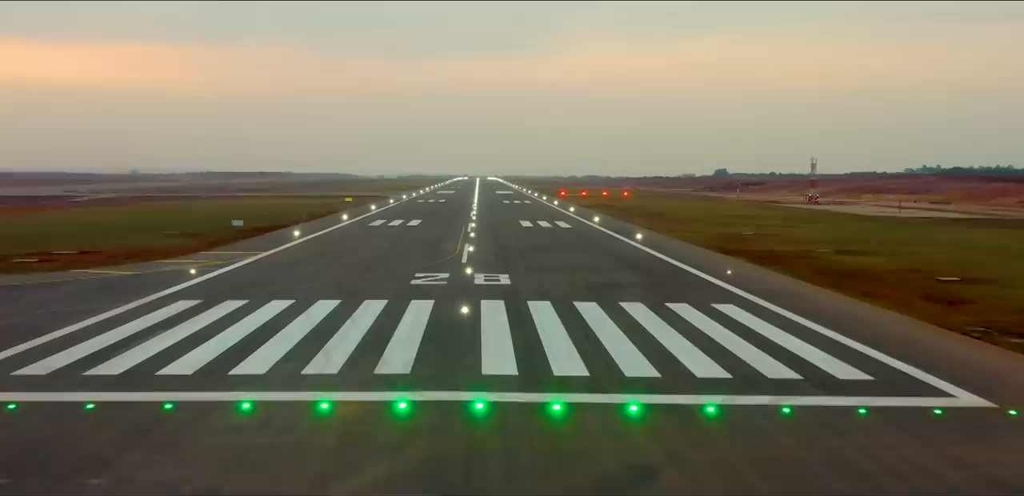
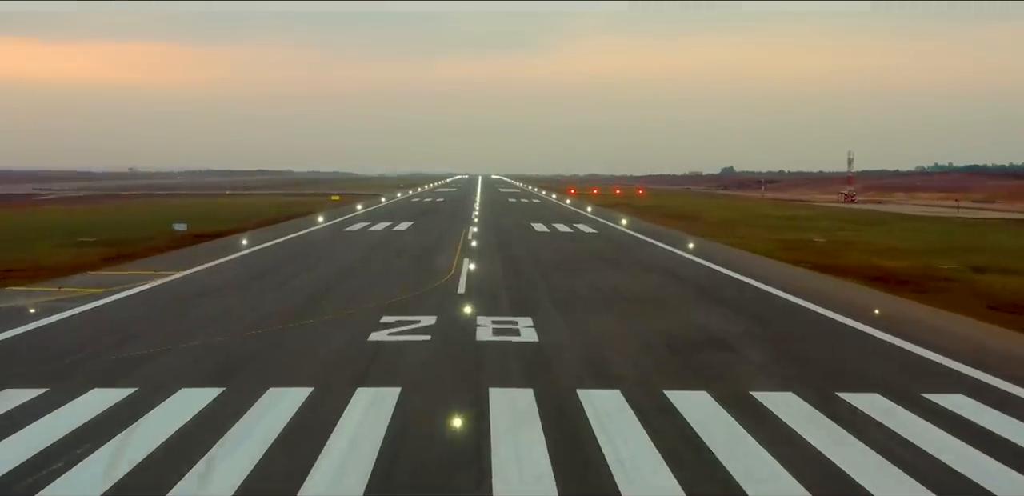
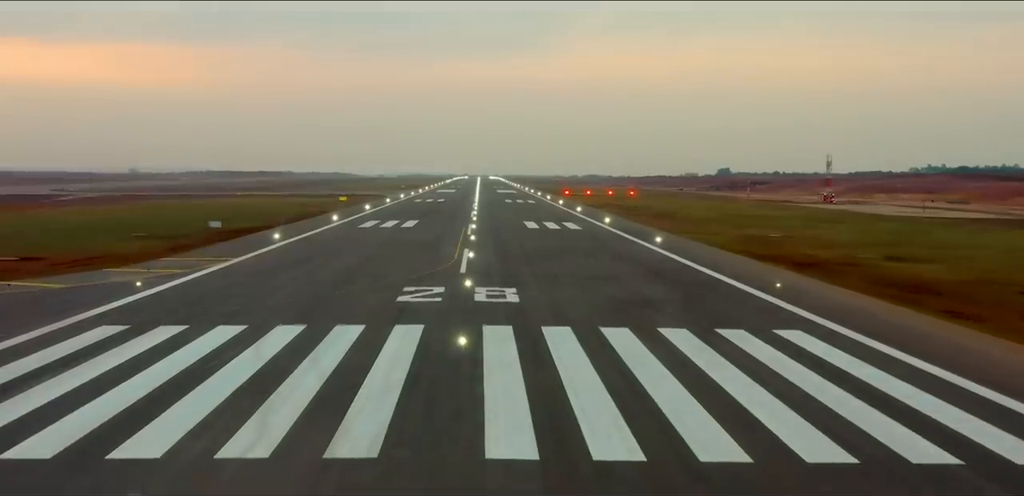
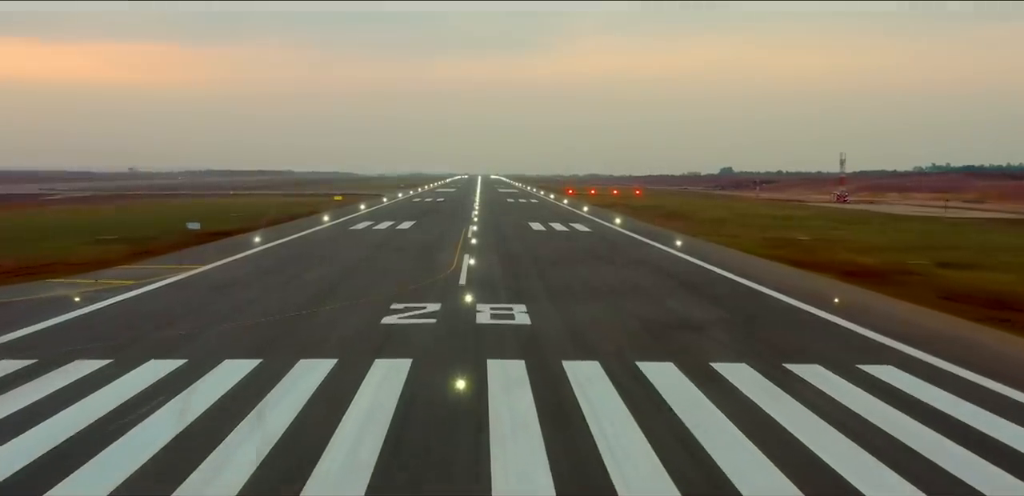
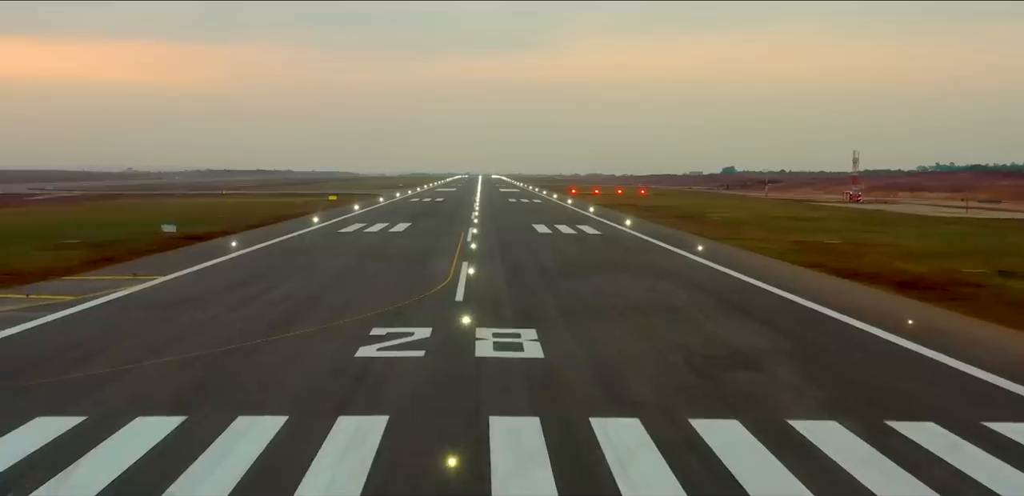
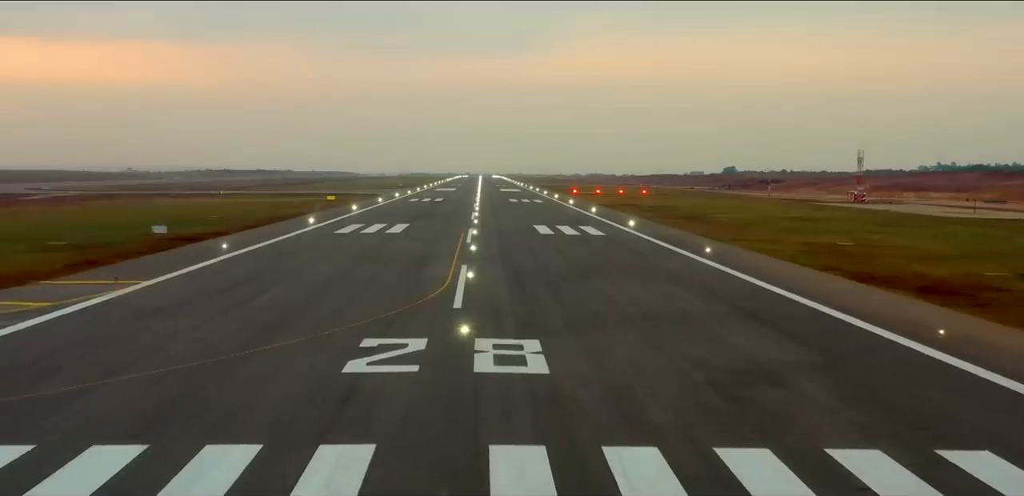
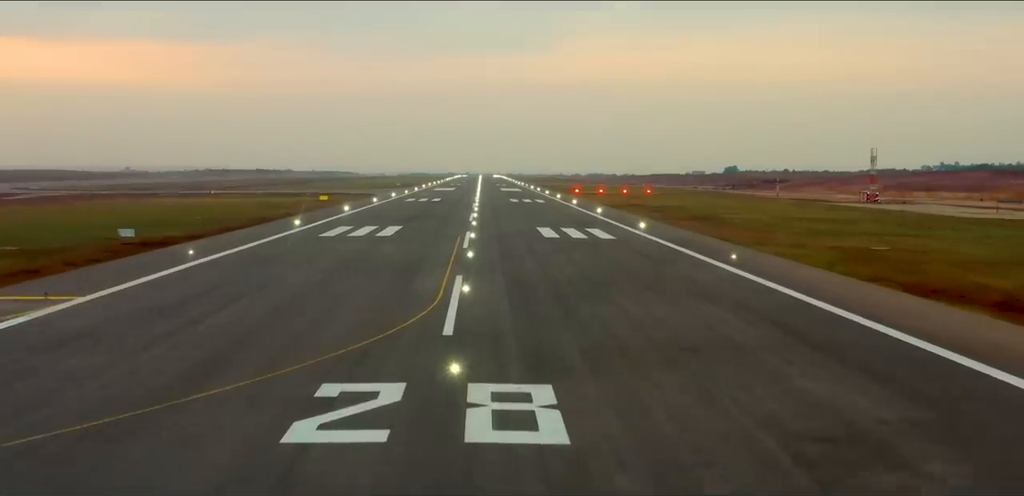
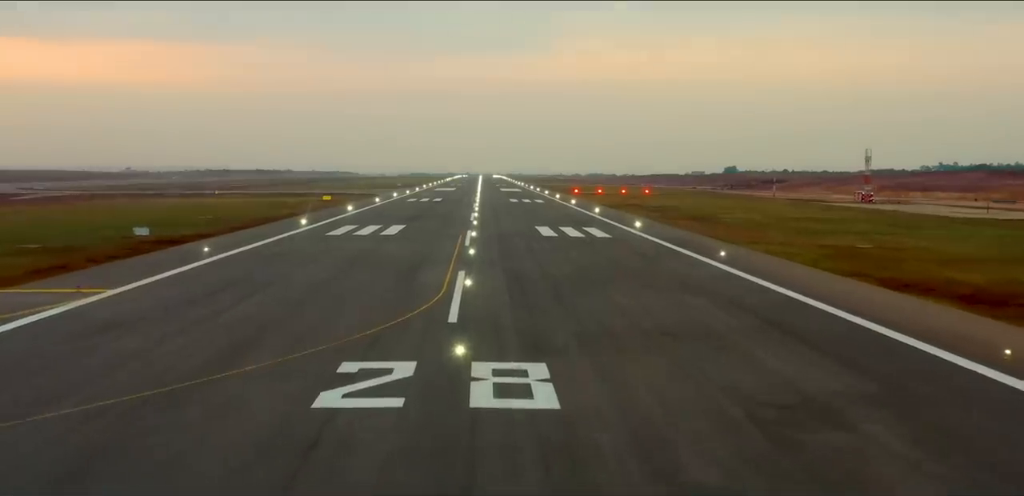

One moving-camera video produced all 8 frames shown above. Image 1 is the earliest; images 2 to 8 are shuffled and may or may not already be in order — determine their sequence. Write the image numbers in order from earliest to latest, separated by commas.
3, 4, 2, 5, 6, 8, 7
